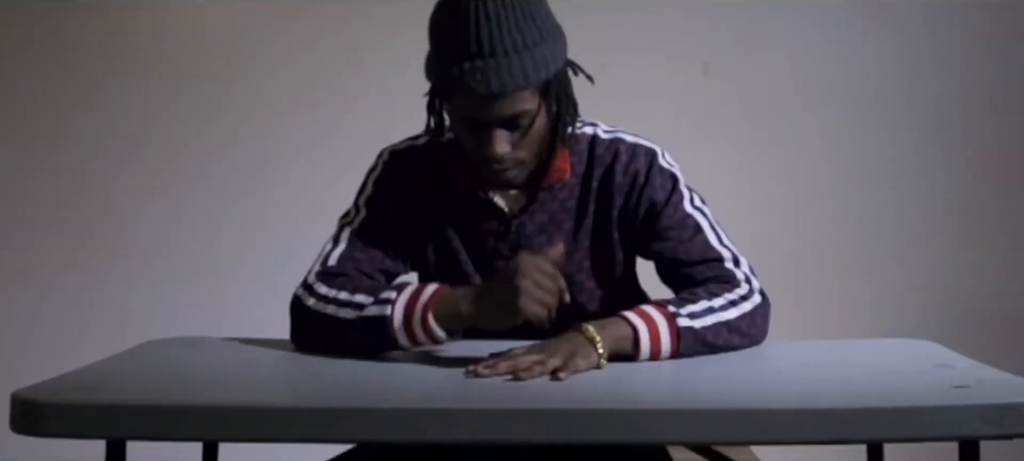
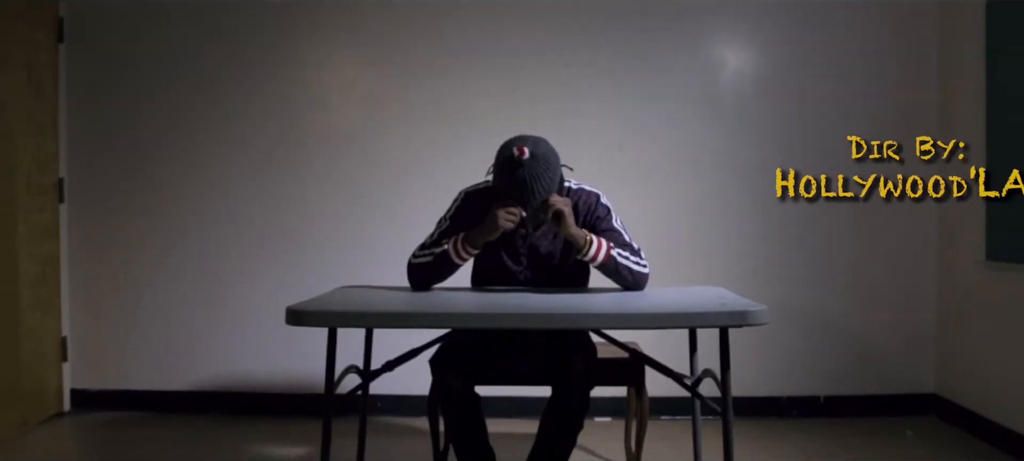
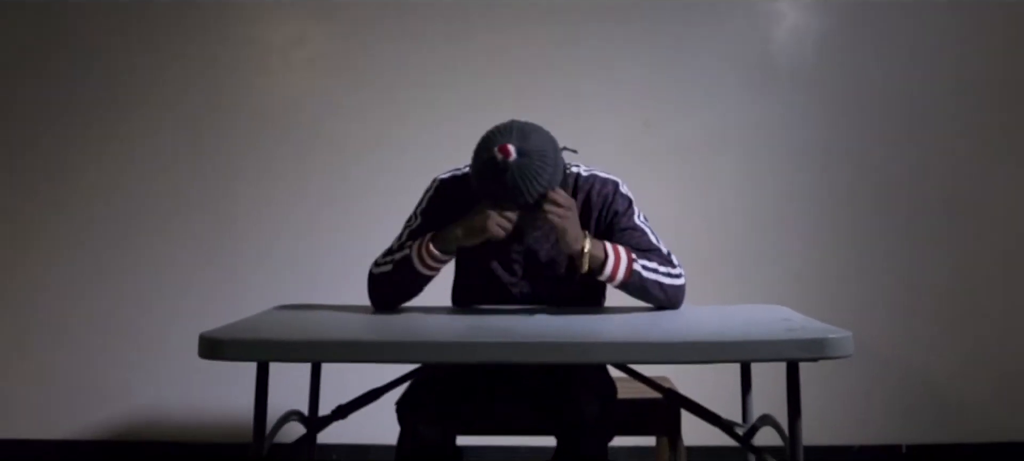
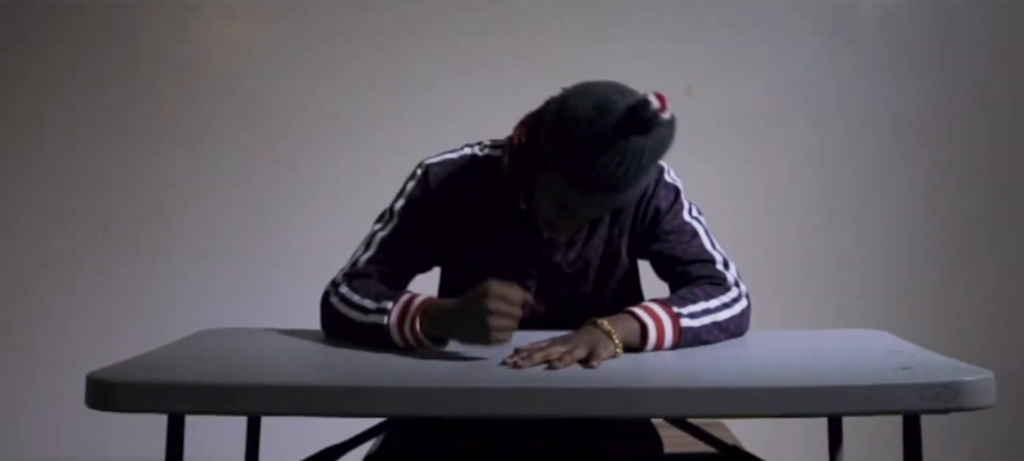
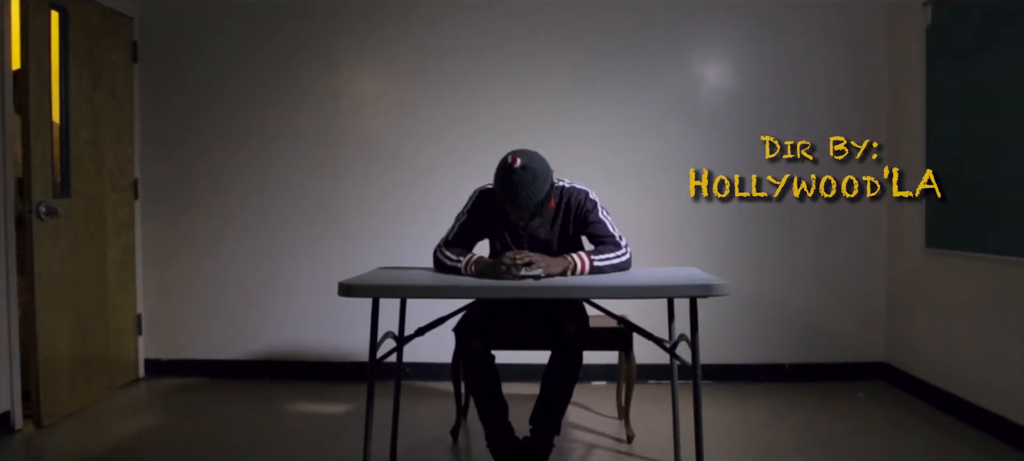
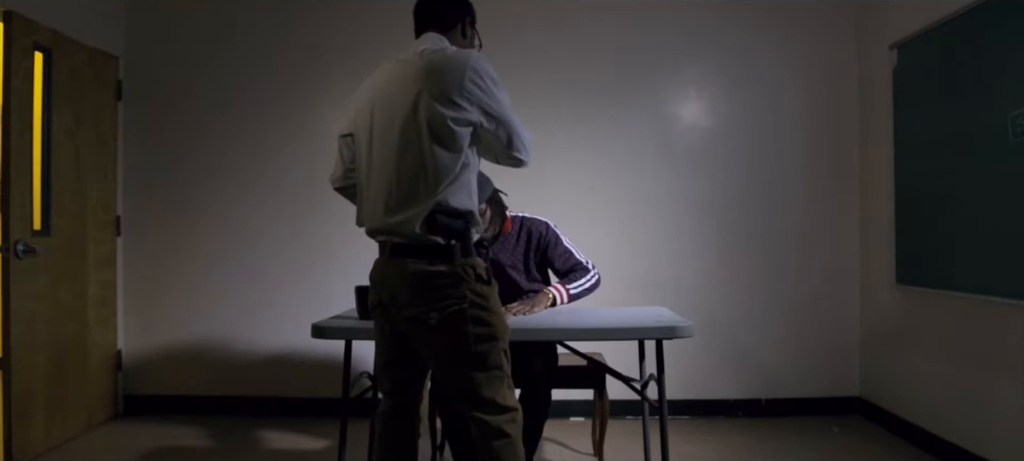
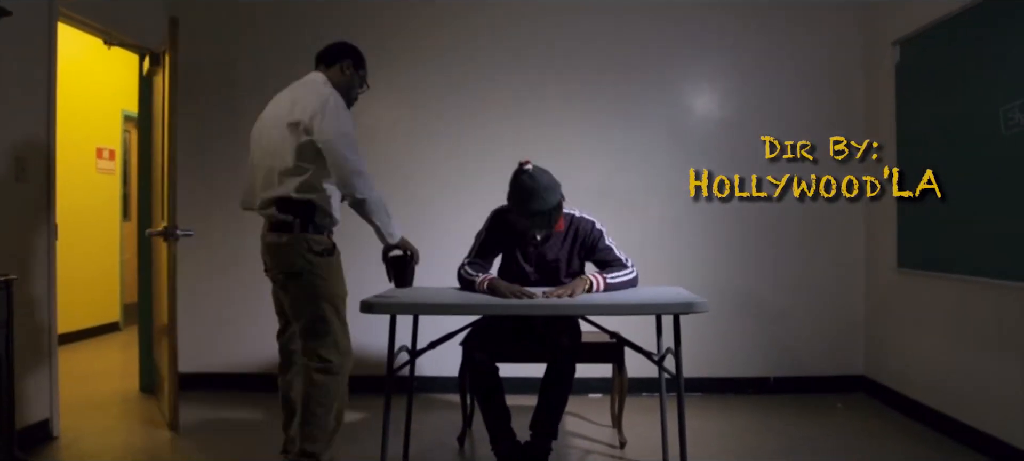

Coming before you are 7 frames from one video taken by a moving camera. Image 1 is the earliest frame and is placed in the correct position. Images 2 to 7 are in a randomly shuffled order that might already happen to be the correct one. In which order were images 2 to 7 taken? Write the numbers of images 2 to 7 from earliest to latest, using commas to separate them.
4, 3, 2, 5, 7, 6
